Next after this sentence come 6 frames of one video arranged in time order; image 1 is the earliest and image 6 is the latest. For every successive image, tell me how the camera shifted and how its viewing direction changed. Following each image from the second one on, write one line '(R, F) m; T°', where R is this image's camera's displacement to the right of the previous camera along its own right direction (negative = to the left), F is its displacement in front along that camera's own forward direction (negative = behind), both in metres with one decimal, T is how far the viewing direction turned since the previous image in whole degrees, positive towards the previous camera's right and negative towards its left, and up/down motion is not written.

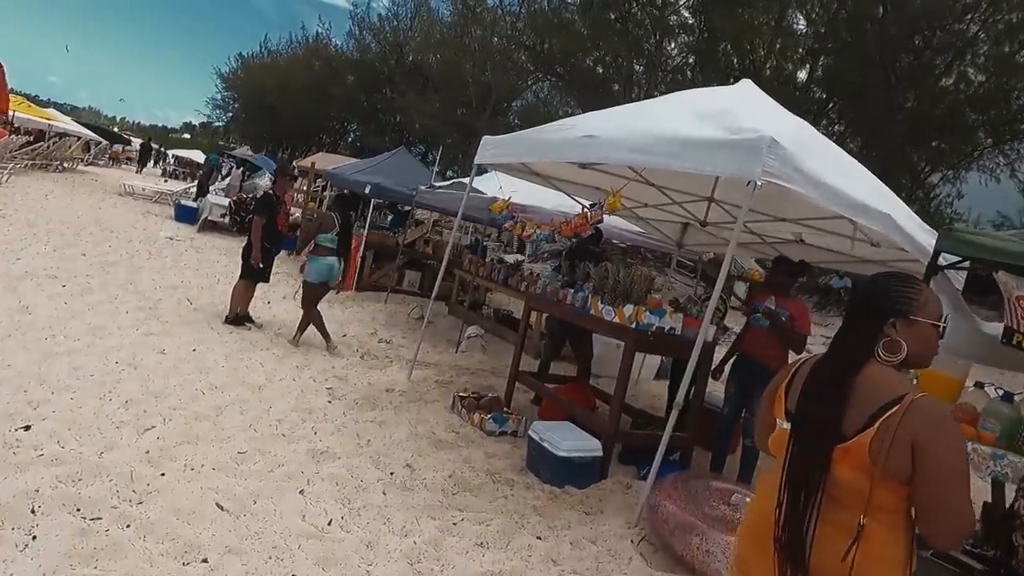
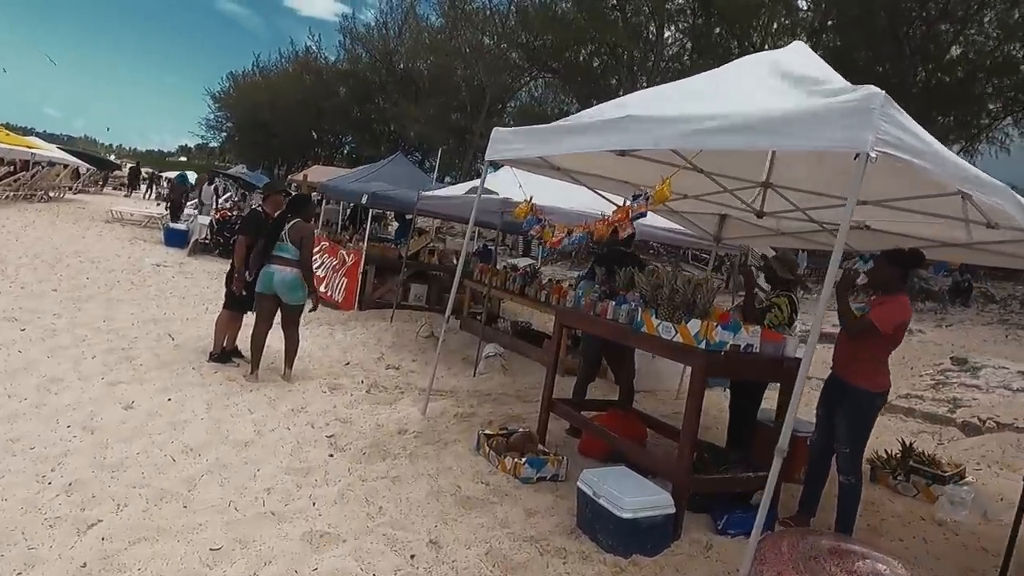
(-0.2, +0.9) m; 0°
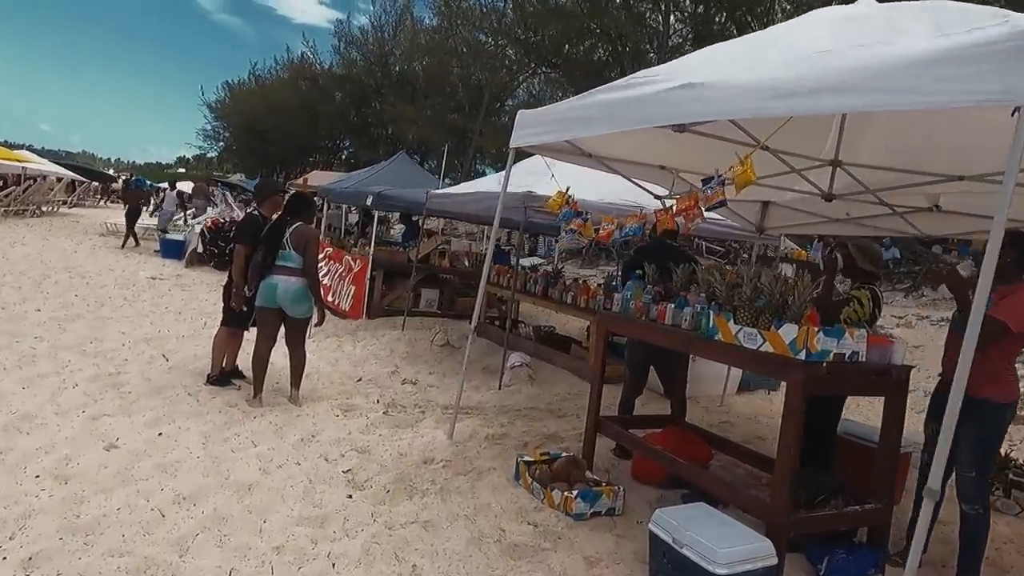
(-0.2, +0.7) m; 0°
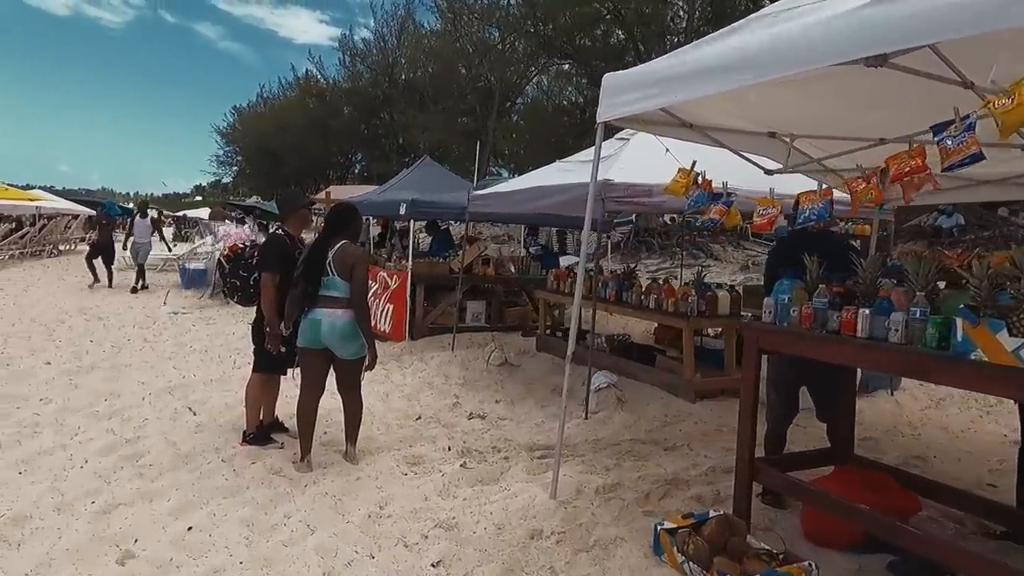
(-0.5, +1.0) m; -2°
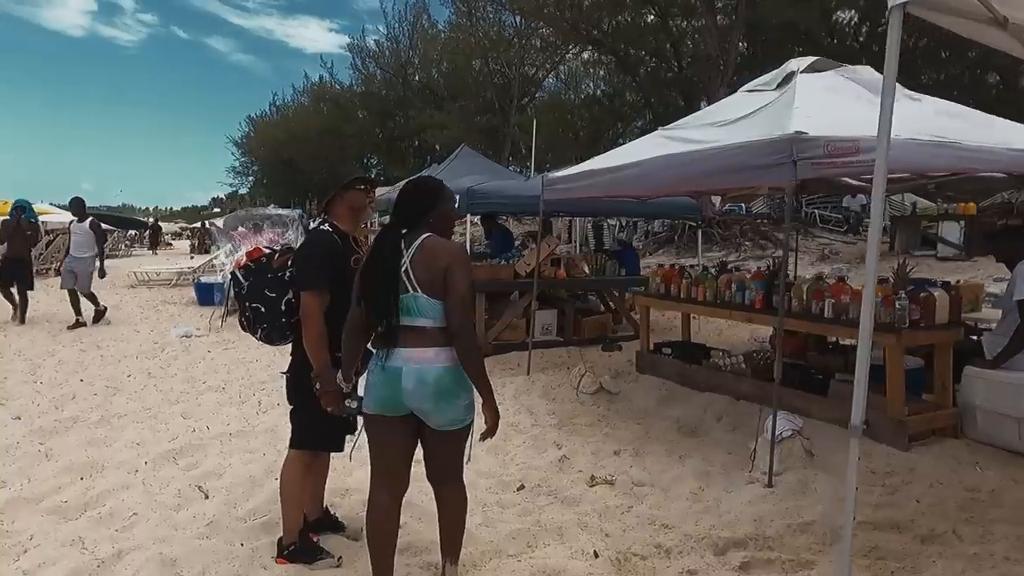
(-0.7, +1.7) m; -2°
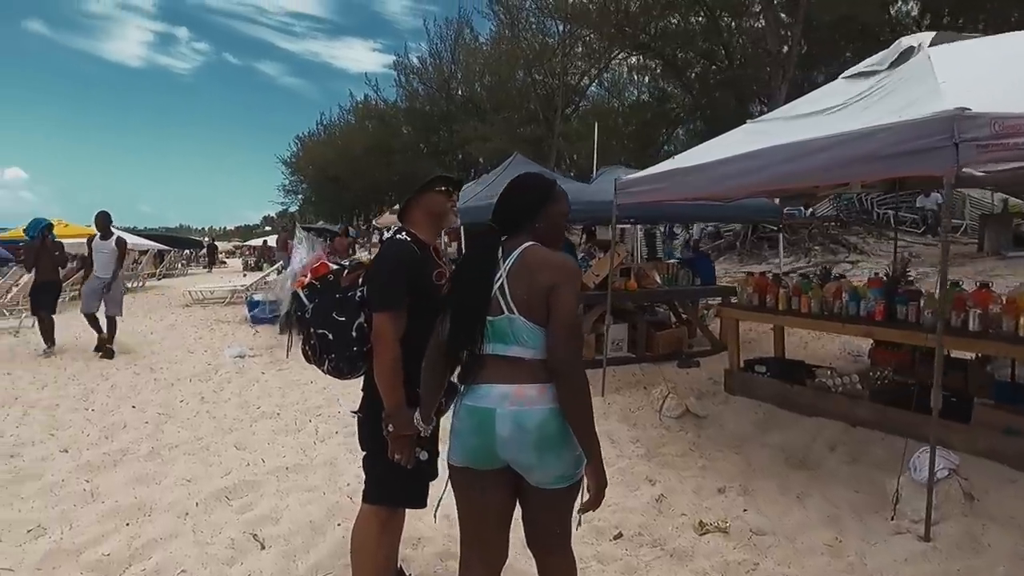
(-0.2, +0.5) m; -4°
